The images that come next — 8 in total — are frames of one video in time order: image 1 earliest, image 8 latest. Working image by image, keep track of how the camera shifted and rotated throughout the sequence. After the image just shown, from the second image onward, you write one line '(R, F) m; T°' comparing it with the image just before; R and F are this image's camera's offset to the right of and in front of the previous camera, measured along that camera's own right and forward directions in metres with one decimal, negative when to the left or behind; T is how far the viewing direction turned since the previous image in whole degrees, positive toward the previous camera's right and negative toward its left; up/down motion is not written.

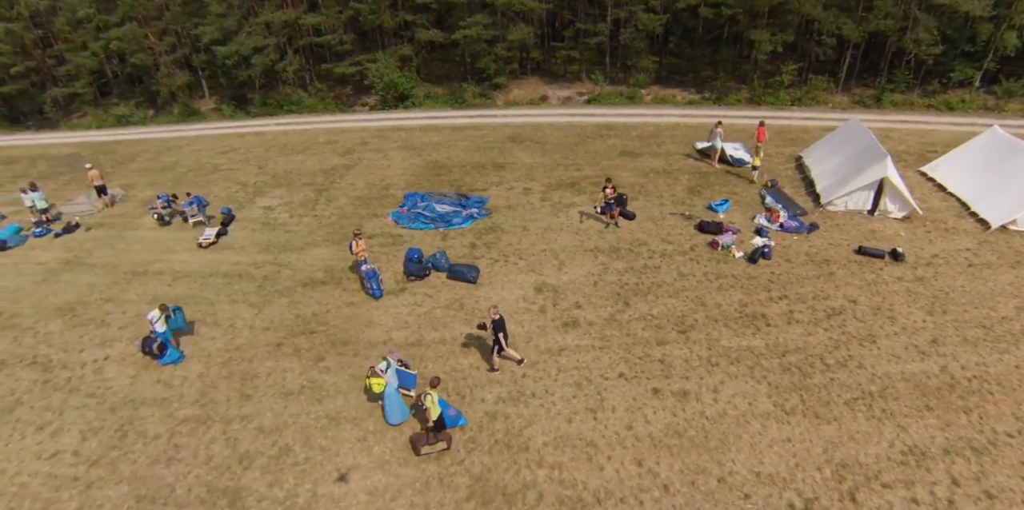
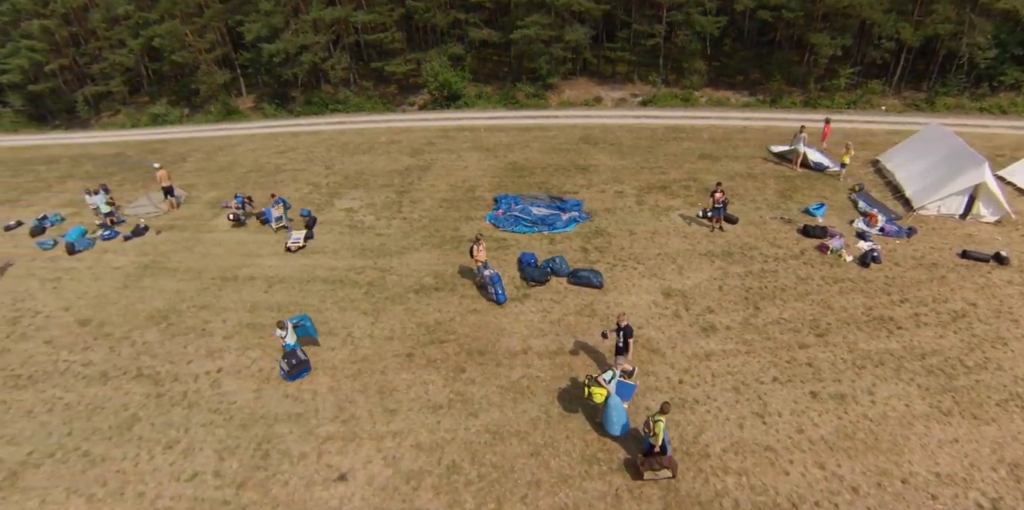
(-5.3, +0.2) m; +3°
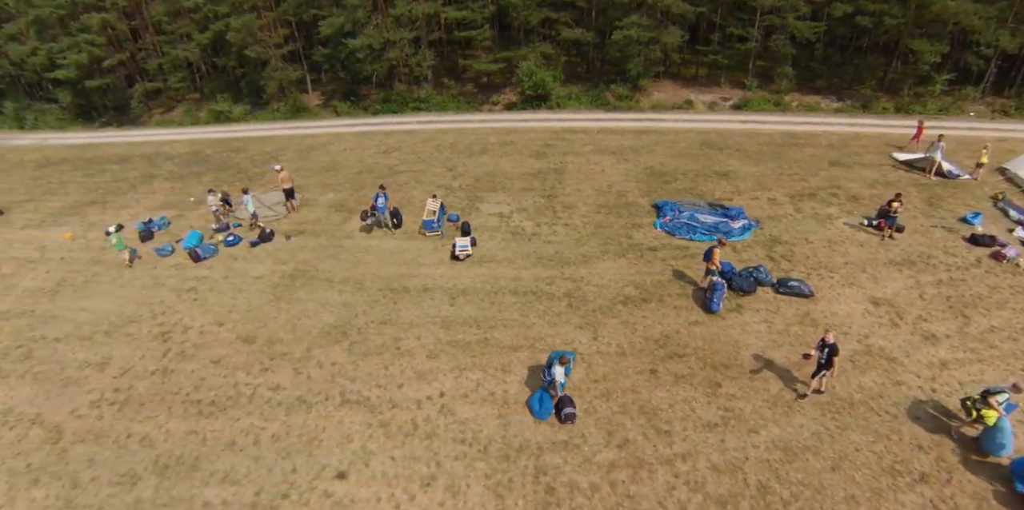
(-8.9, +0.9) m; +4°
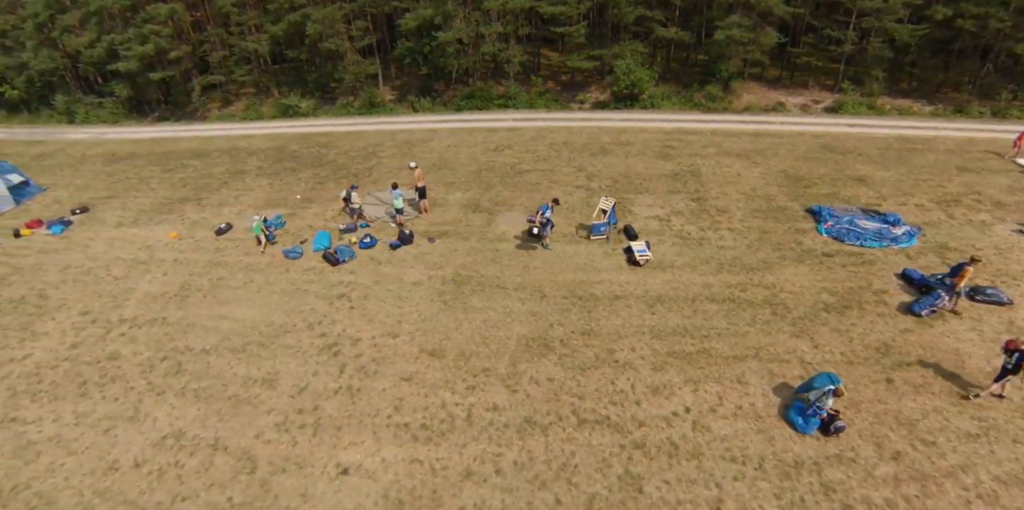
(-8.1, +1.1) m; +4°
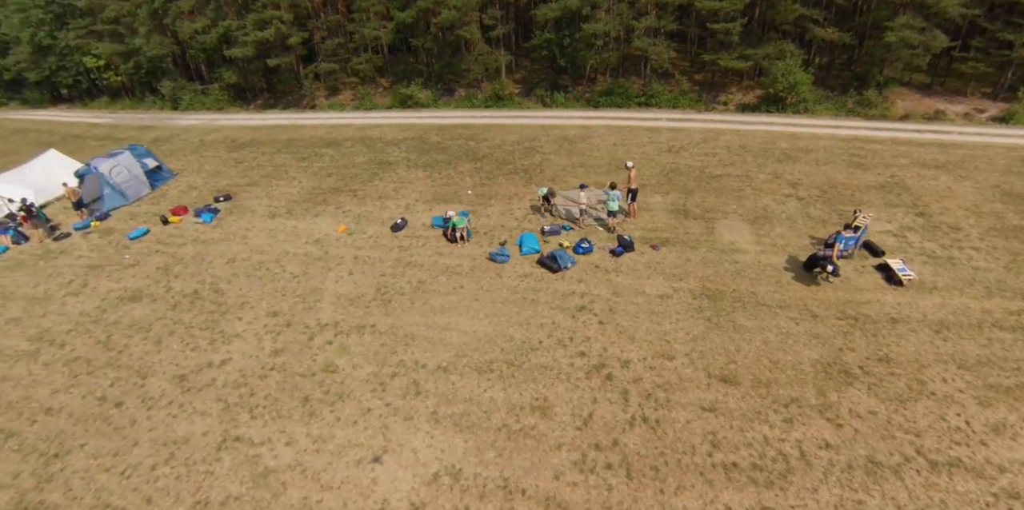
(-9.2, +2.0) m; +1°
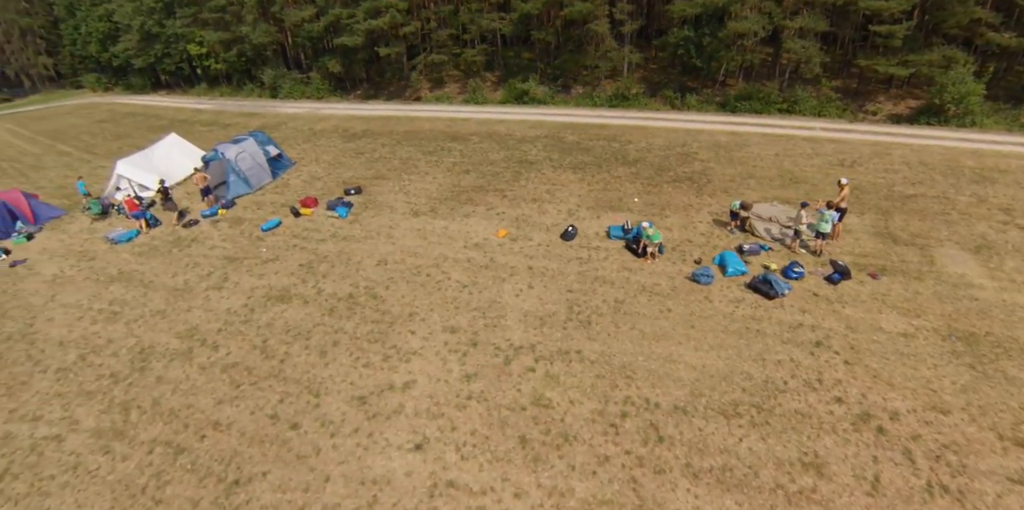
(-6.5, +2.1) m; -1°
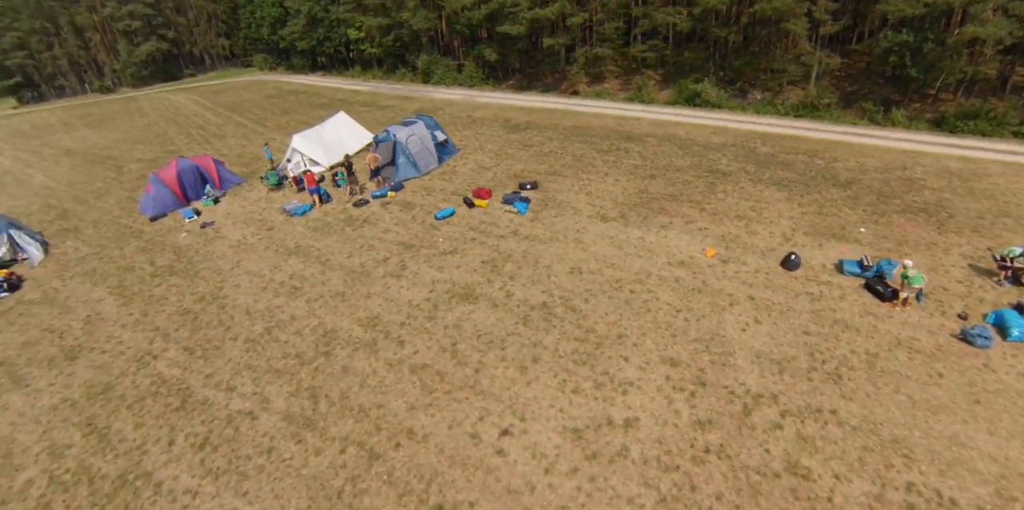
(-4.8, +1.6) m; -7°
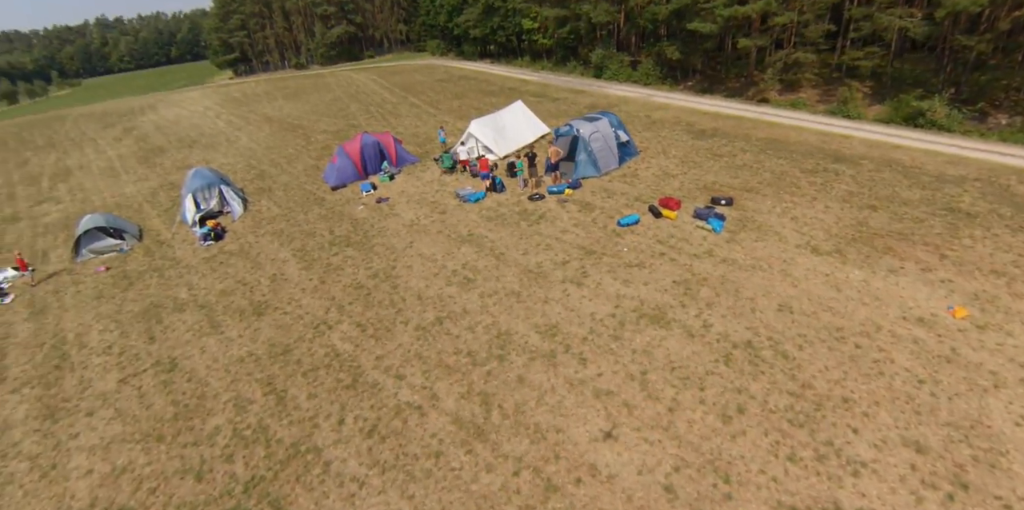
(-2.5, +1.0) m; -12°
